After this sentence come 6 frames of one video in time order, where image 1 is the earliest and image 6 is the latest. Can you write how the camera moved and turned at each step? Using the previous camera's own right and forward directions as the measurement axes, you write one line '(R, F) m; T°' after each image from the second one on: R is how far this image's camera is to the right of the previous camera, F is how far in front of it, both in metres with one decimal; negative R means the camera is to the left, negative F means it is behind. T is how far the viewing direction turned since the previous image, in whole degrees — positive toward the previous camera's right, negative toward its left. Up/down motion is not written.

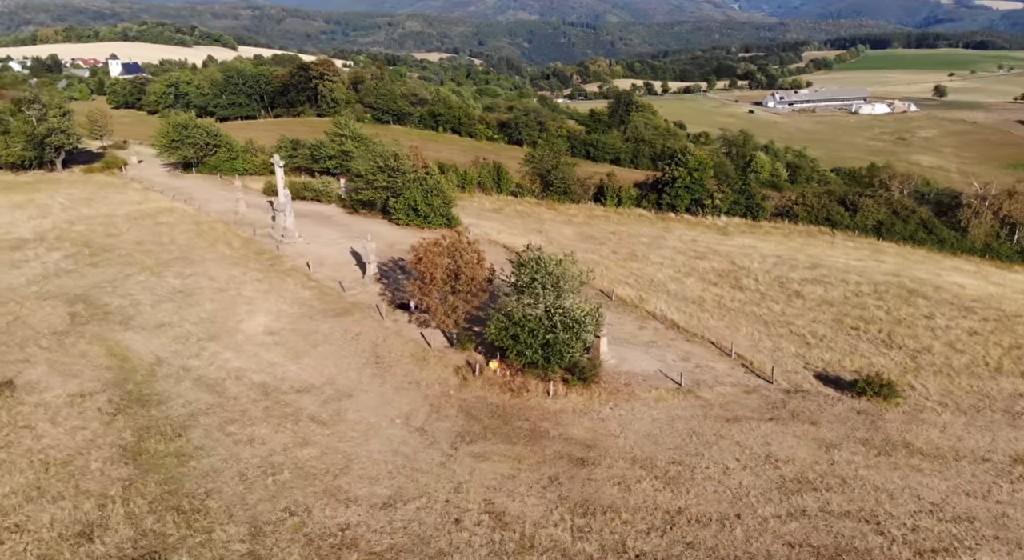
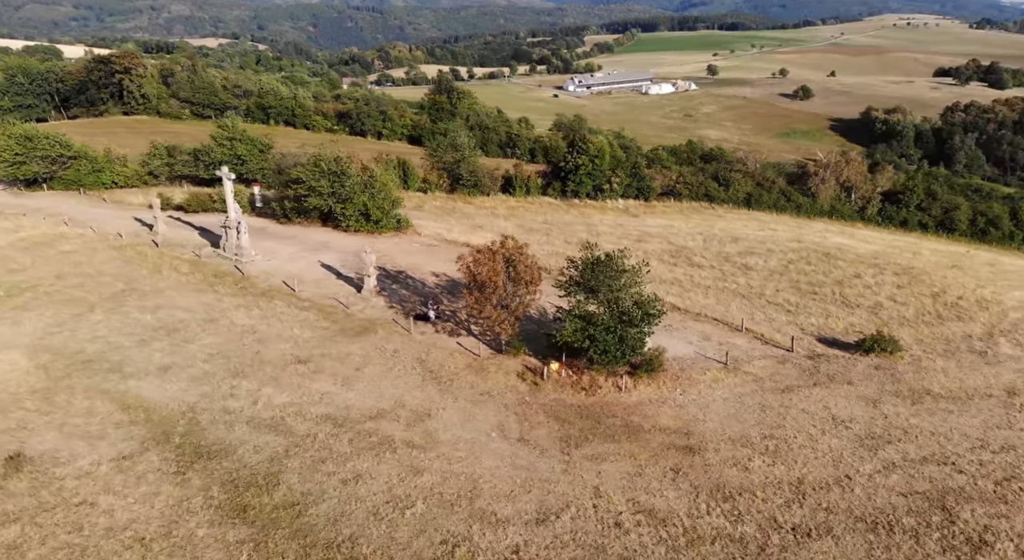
(-7.1, +1.0) m; +13°
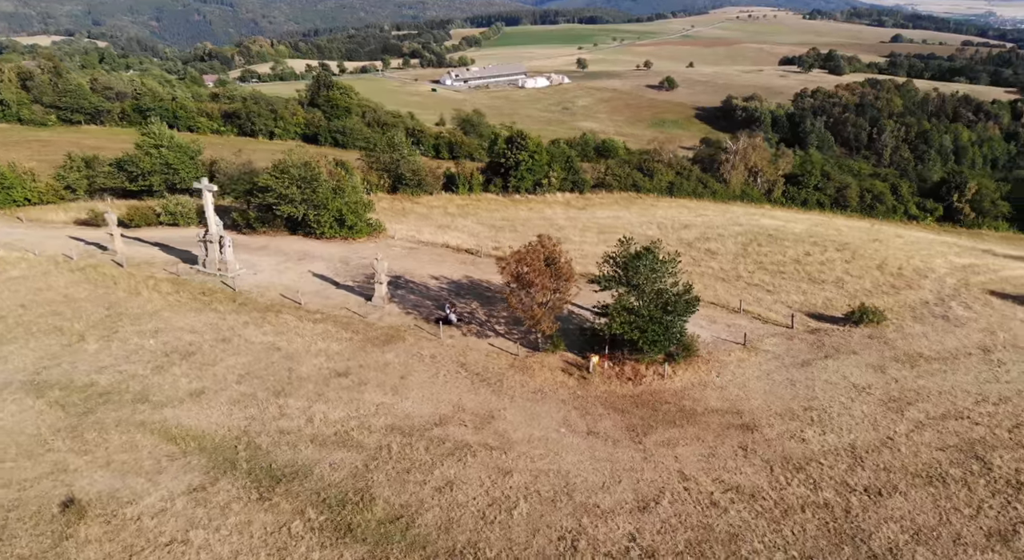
(-4.9, 0.0) m; +9°
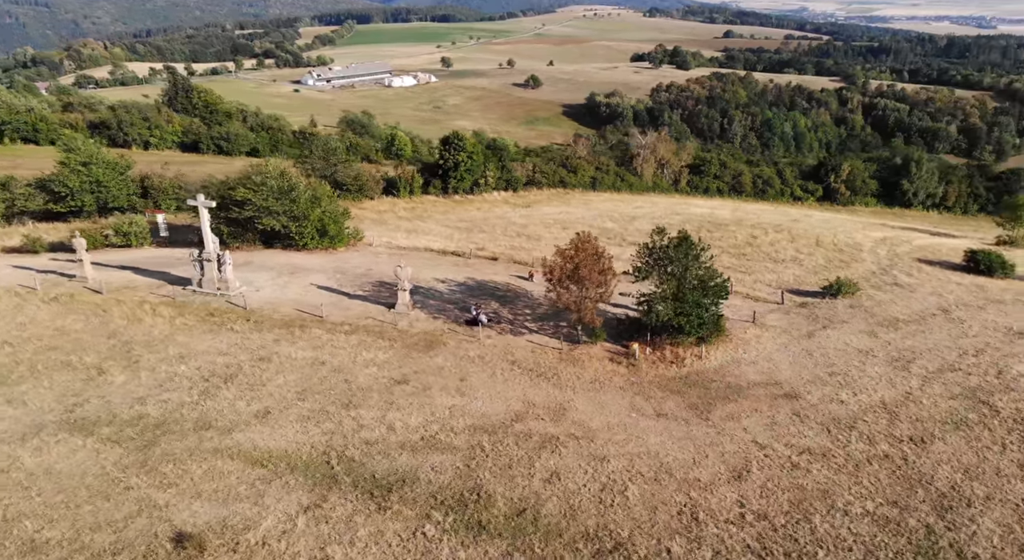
(-5.5, -0.4) m; +9°
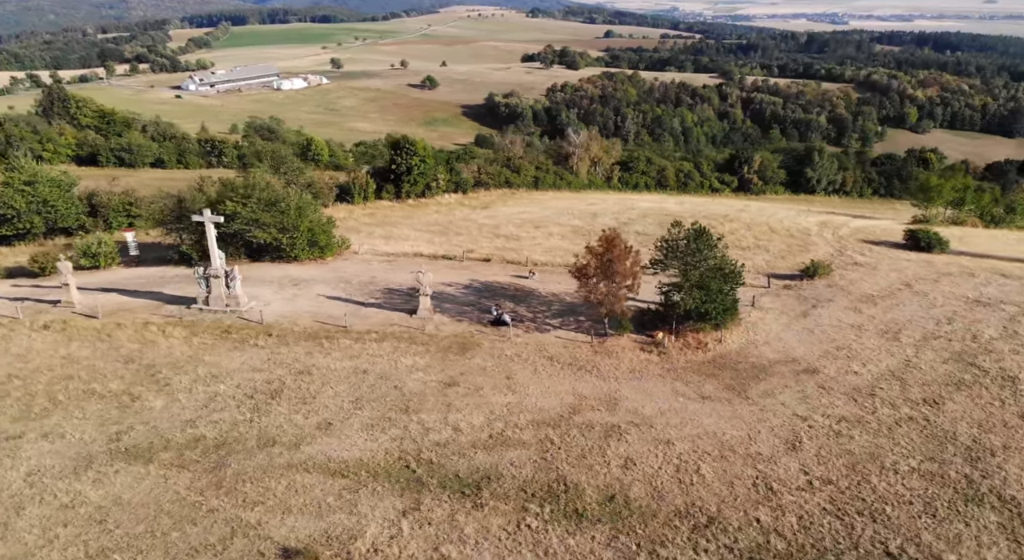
(-4.4, -0.5) m; +7°
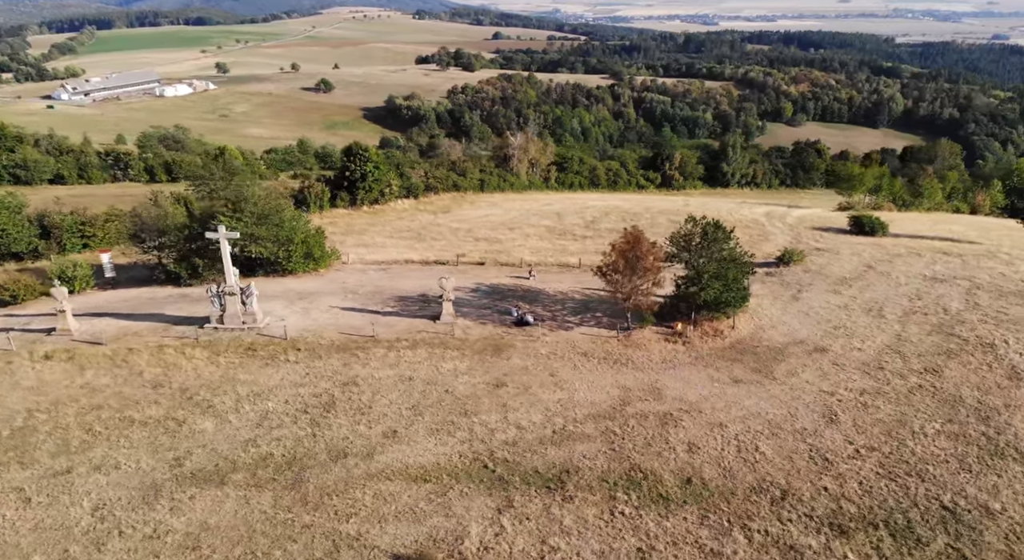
(-4.5, -0.6) m; +7°
